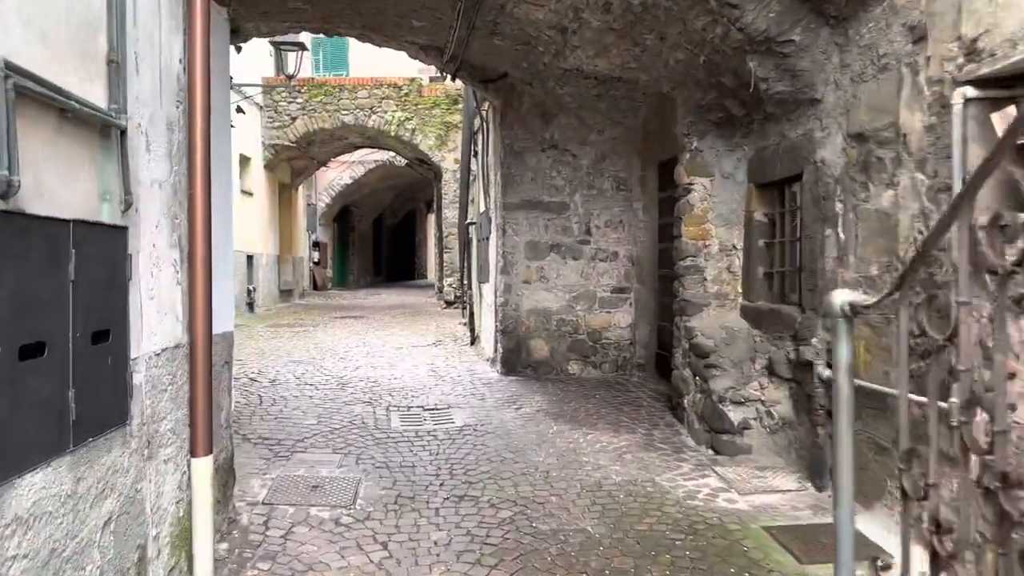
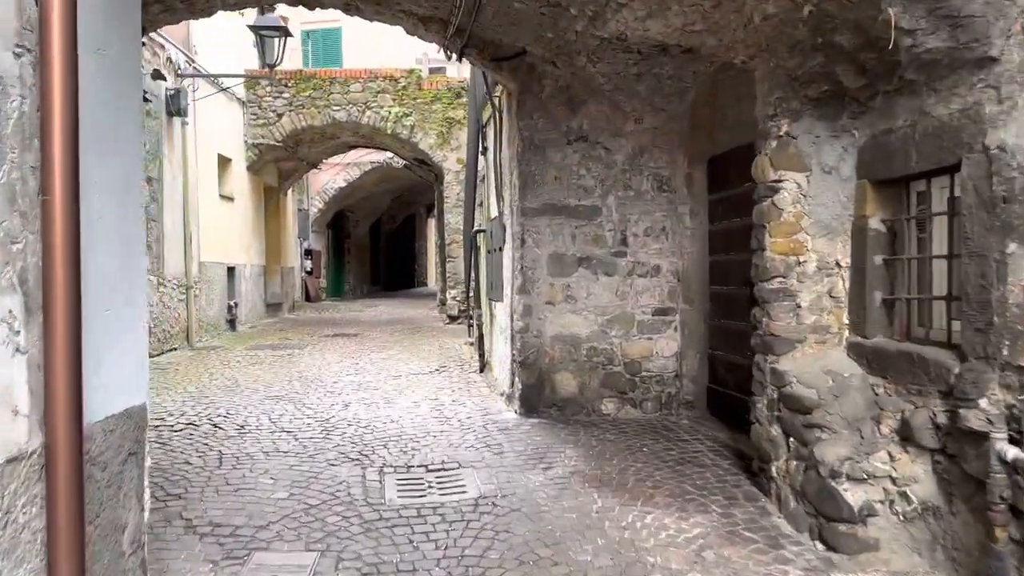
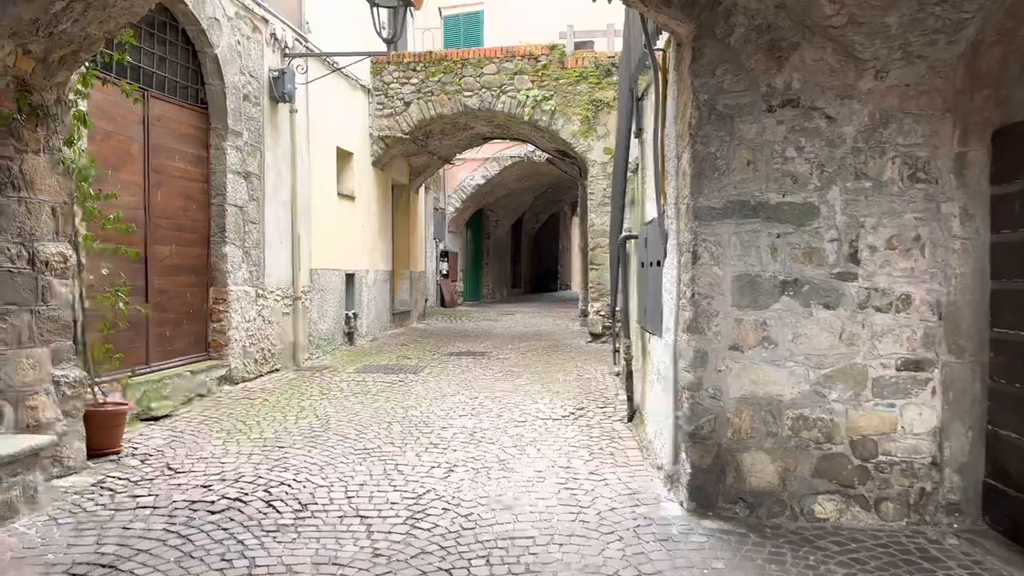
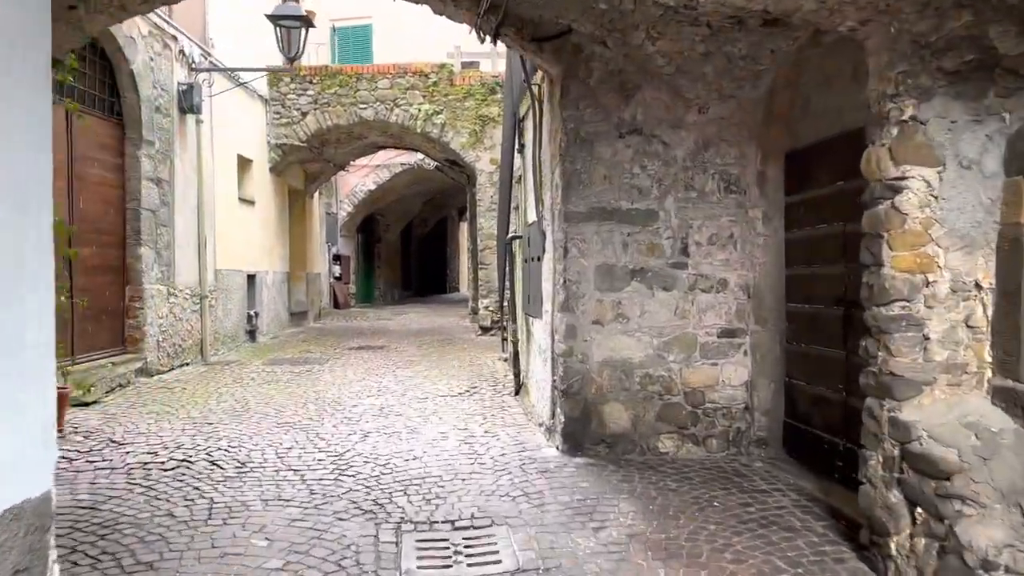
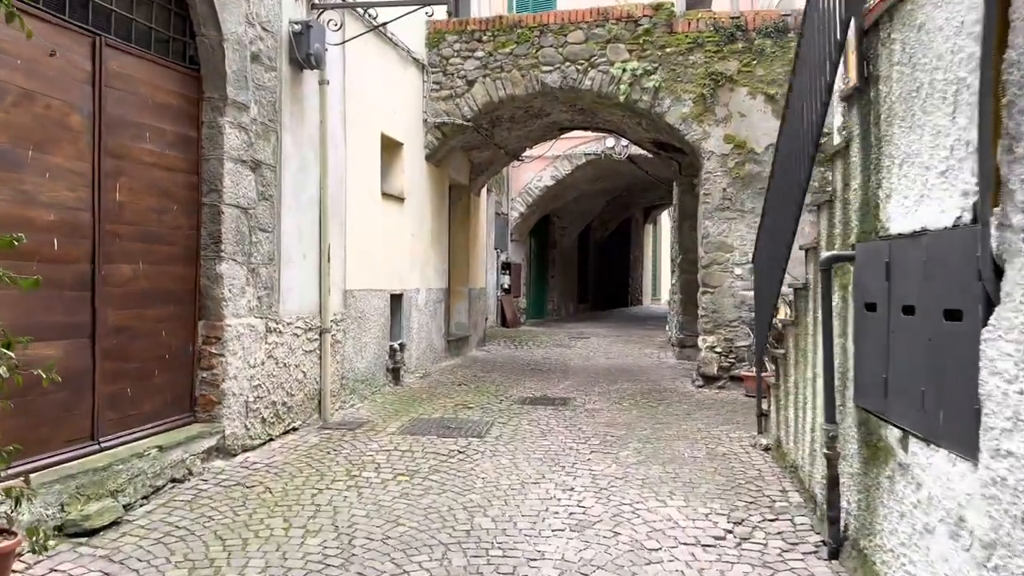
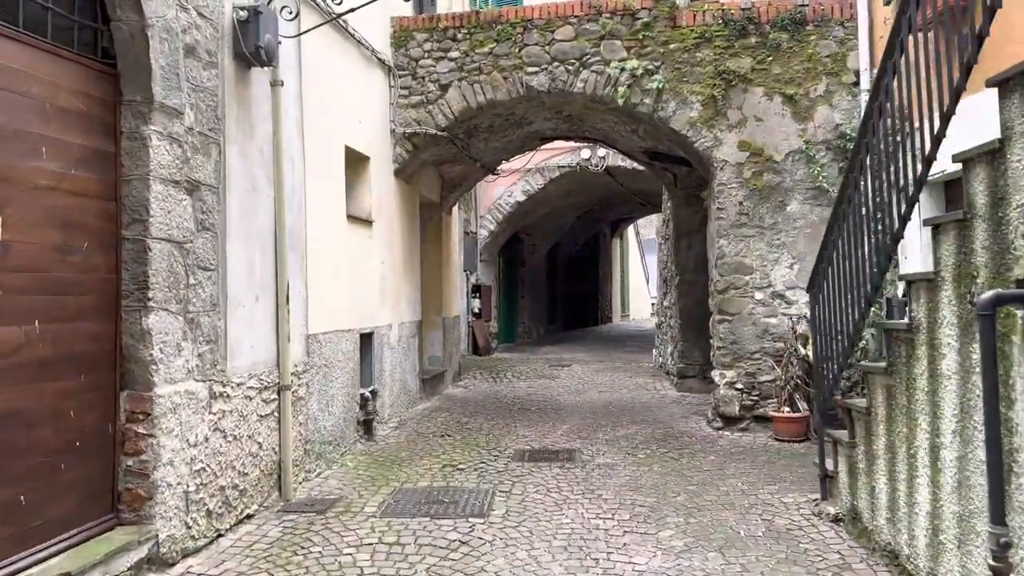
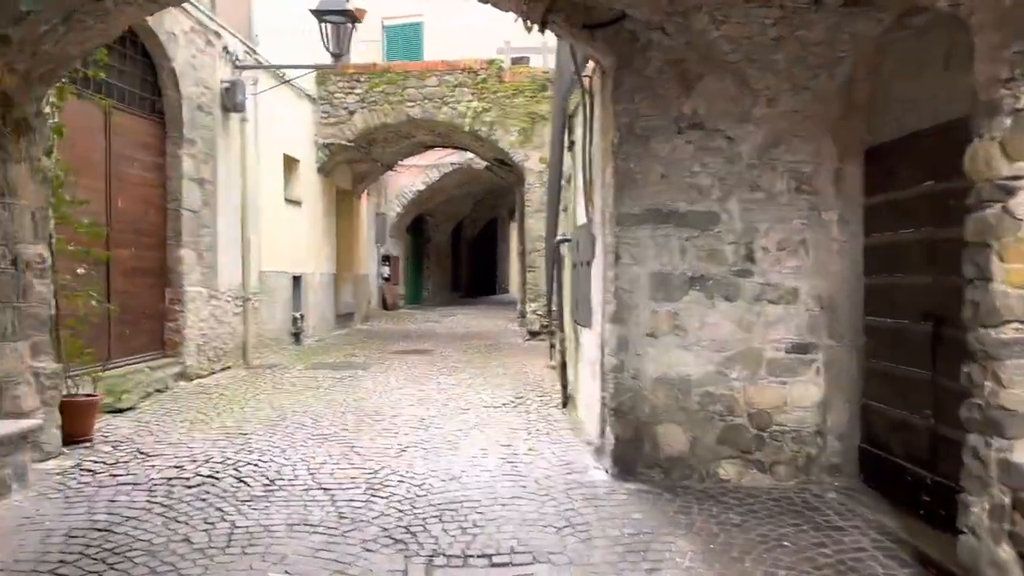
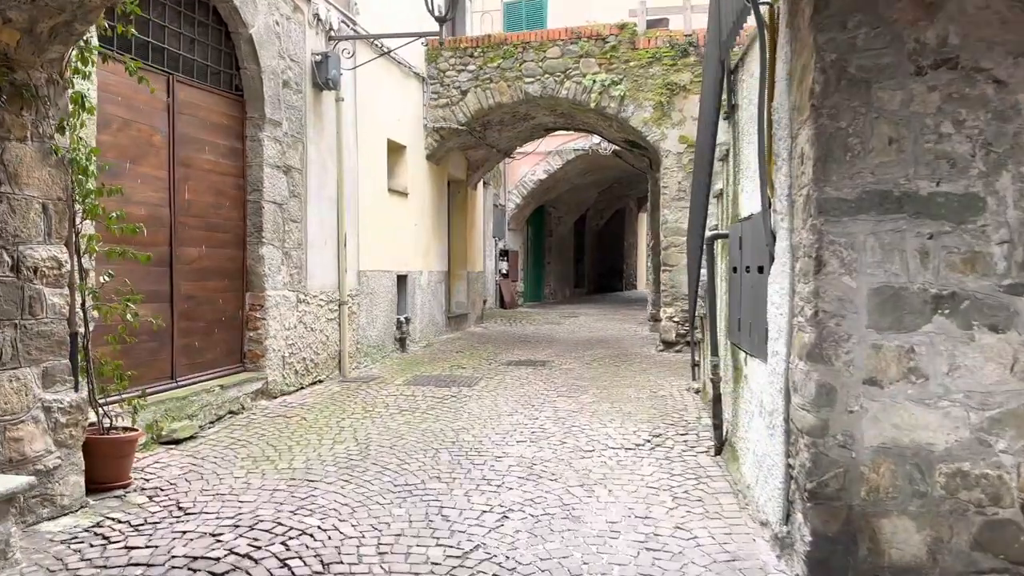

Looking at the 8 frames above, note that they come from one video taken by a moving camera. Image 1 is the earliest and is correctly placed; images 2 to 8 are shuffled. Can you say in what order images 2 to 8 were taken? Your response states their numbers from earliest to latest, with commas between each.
2, 4, 7, 3, 8, 5, 6
